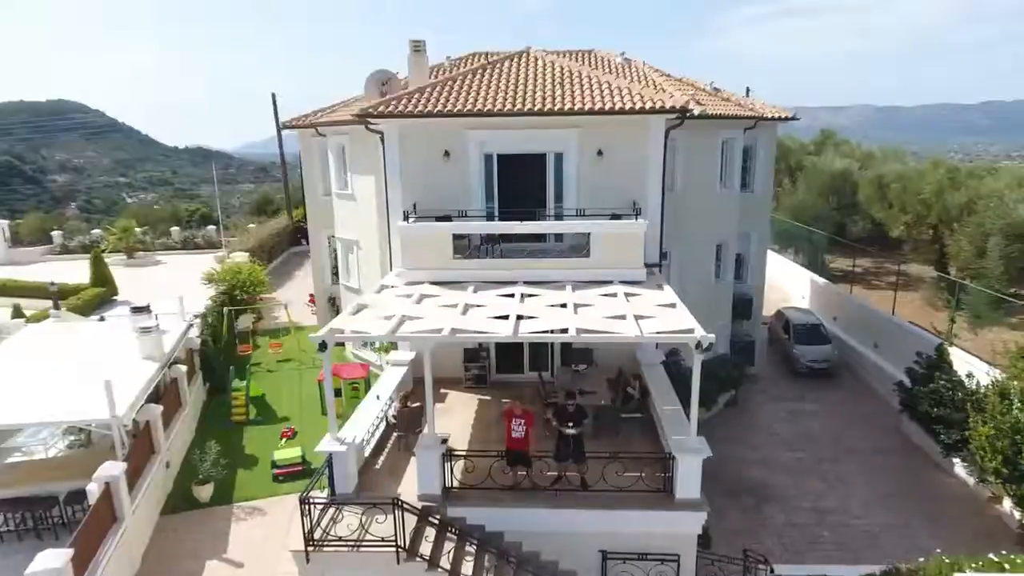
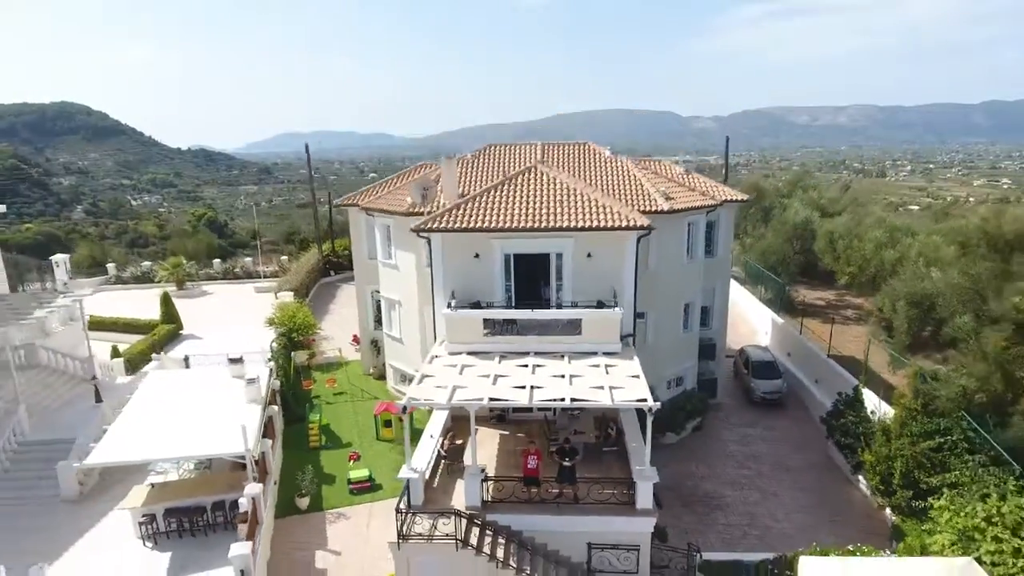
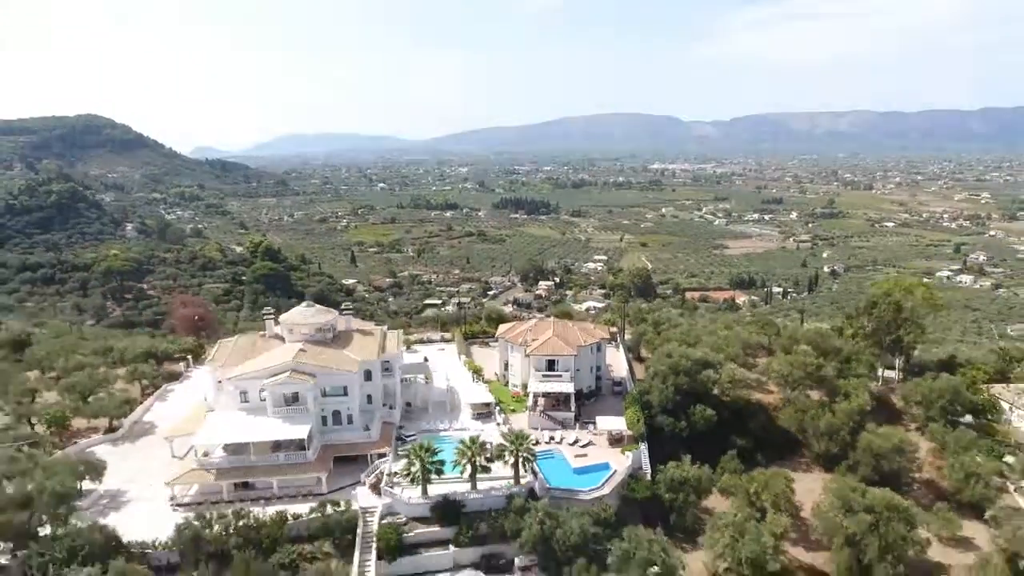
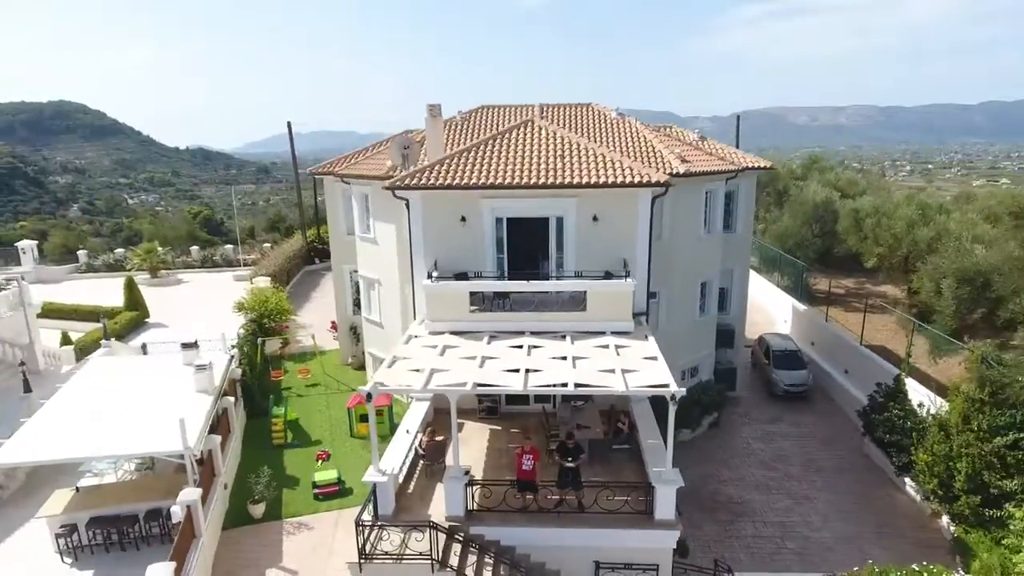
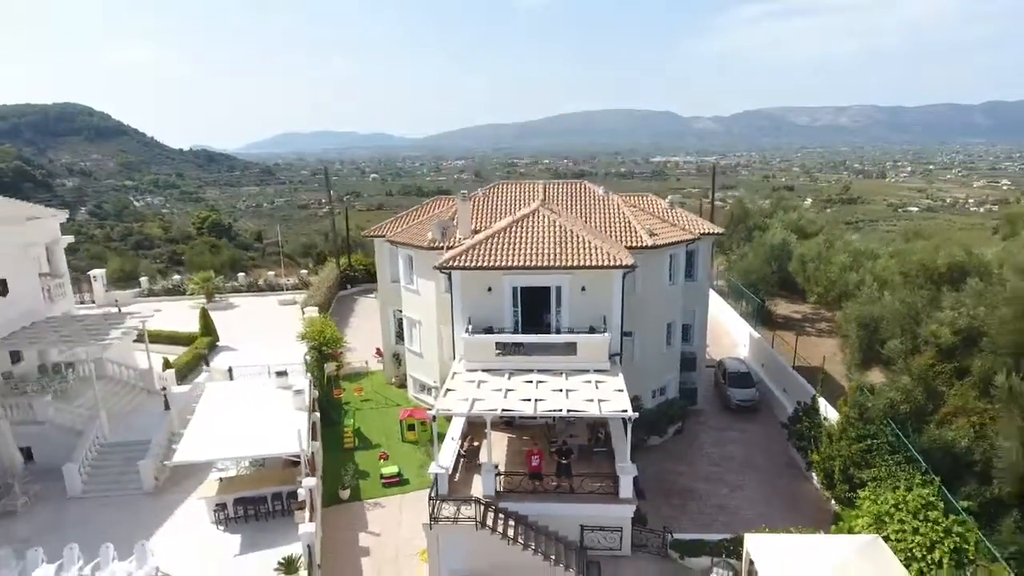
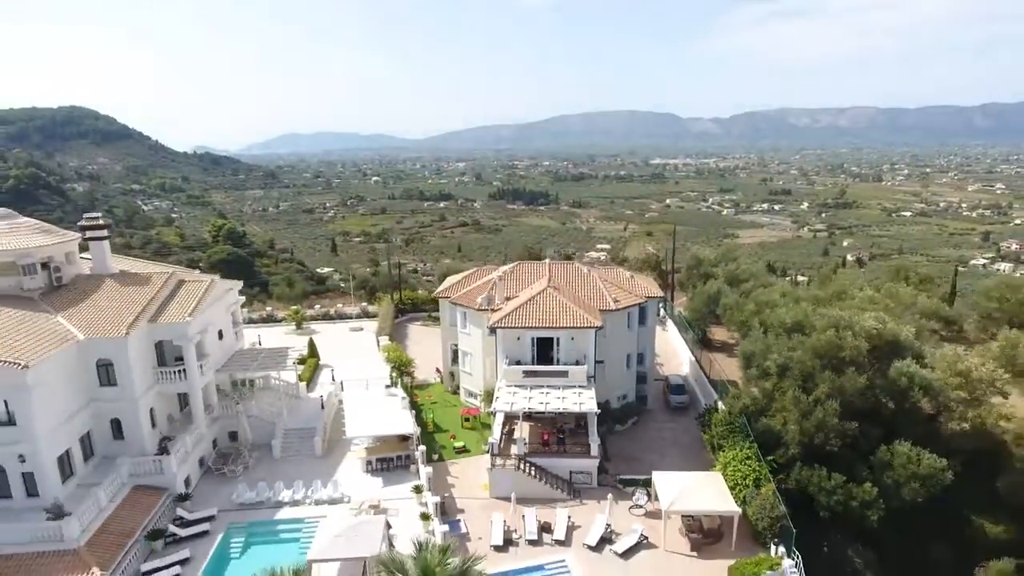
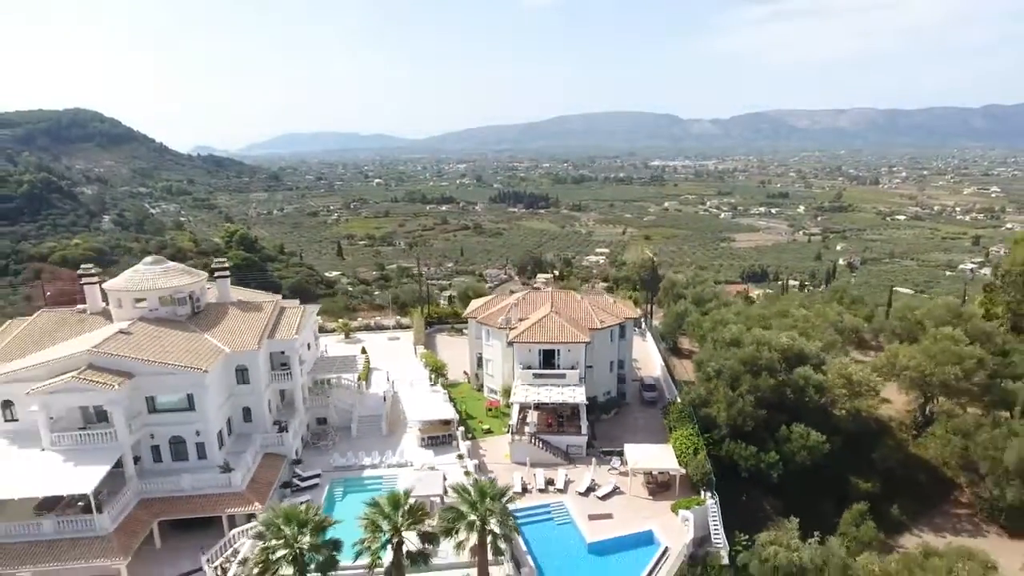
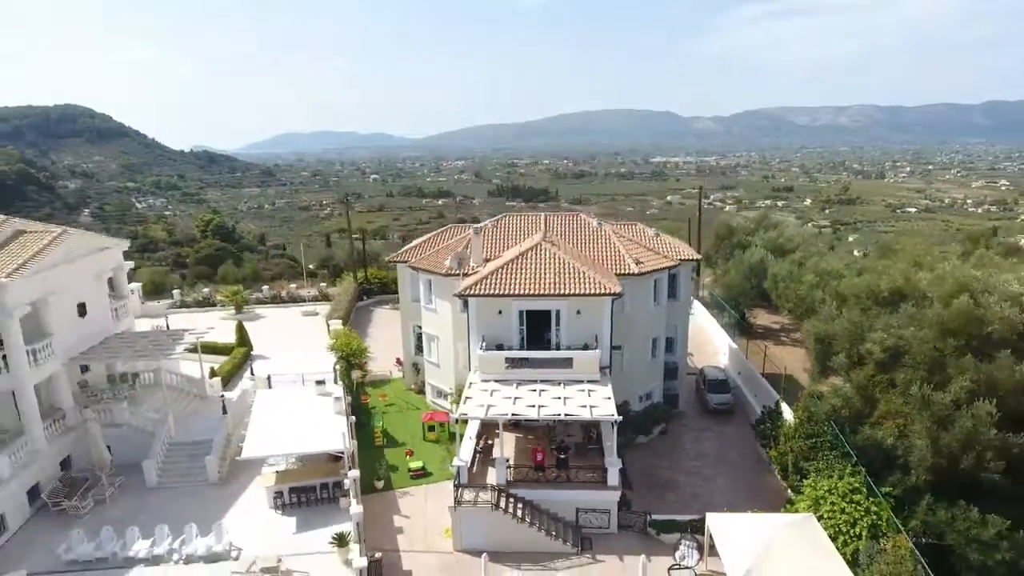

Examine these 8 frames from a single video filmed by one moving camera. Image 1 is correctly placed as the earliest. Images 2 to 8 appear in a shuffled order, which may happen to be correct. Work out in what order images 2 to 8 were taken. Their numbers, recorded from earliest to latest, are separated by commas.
4, 2, 5, 8, 6, 7, 3
